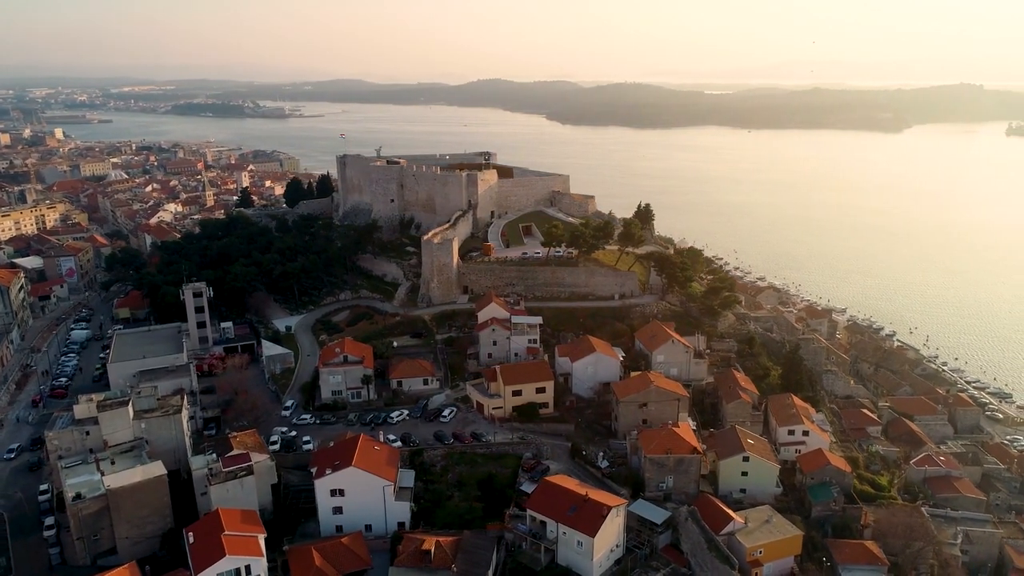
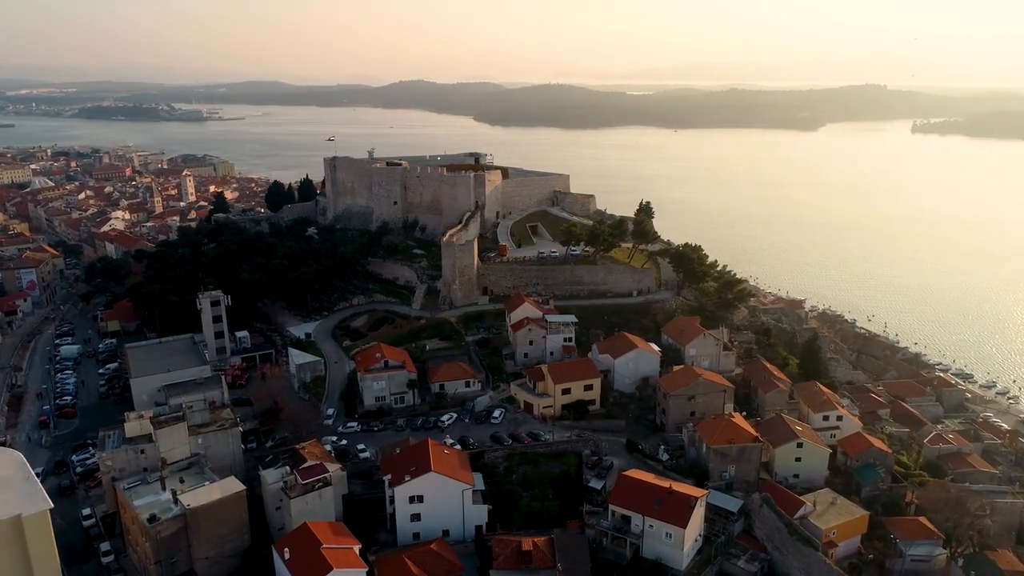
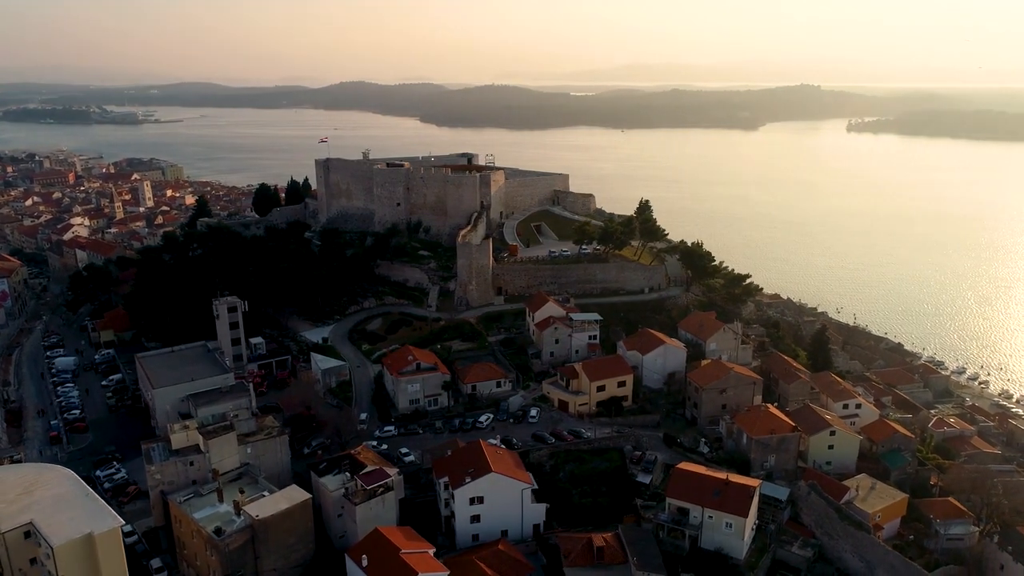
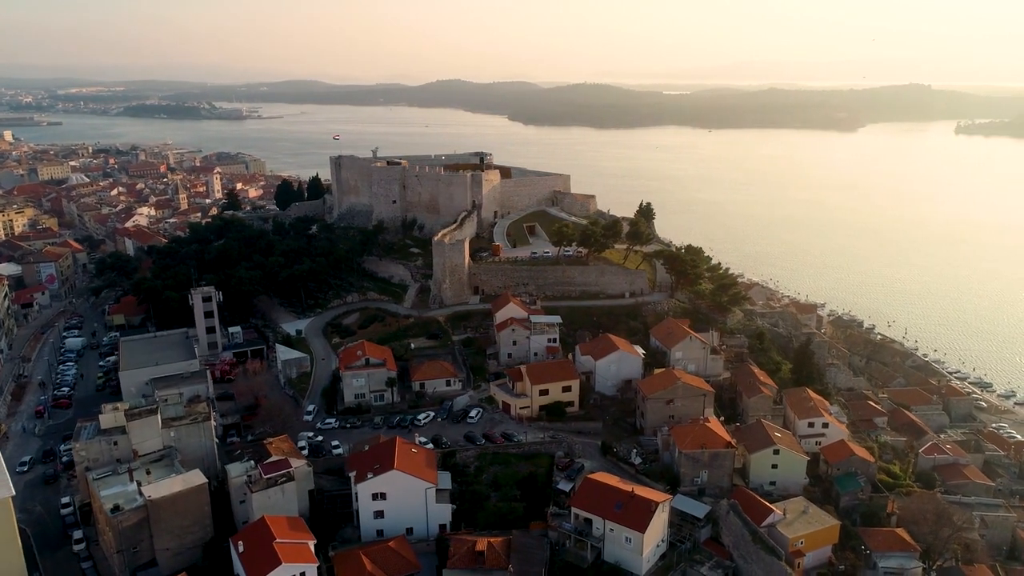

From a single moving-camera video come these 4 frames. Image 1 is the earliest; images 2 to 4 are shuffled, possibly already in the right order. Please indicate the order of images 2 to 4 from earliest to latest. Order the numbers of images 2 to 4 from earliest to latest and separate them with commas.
4, 2, 3
